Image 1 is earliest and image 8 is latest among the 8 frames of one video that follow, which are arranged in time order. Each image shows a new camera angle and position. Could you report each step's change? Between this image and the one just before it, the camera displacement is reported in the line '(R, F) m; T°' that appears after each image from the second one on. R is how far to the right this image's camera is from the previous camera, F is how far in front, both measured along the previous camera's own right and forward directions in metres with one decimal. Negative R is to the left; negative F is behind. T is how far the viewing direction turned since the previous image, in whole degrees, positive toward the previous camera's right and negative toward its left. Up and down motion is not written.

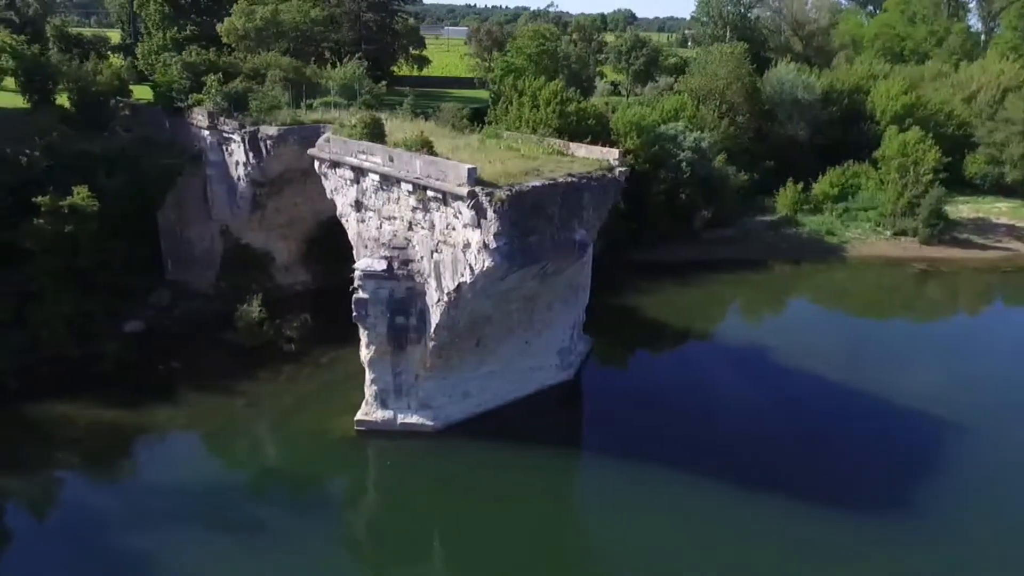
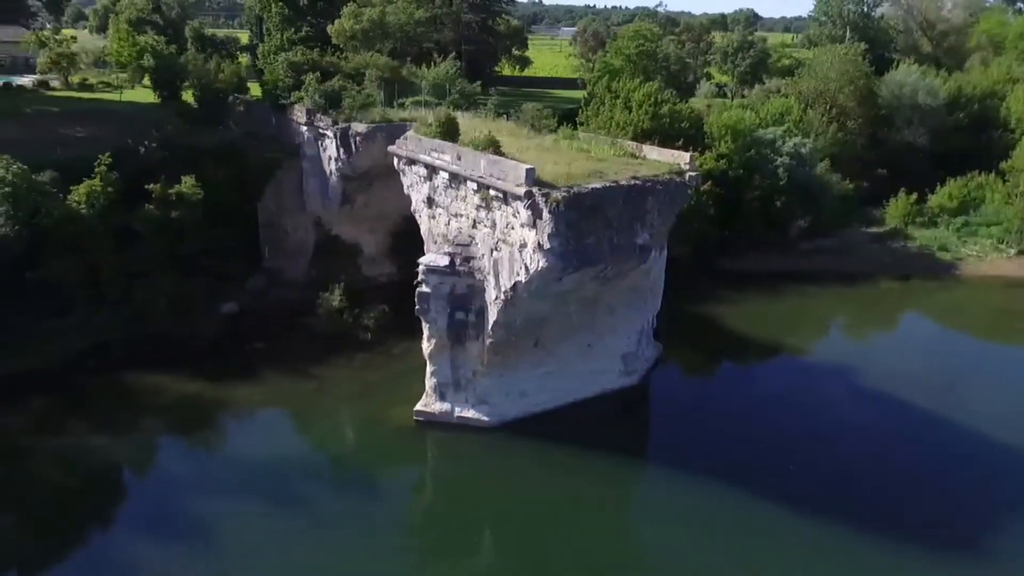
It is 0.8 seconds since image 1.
(+1.4, -0.1) m; -8°
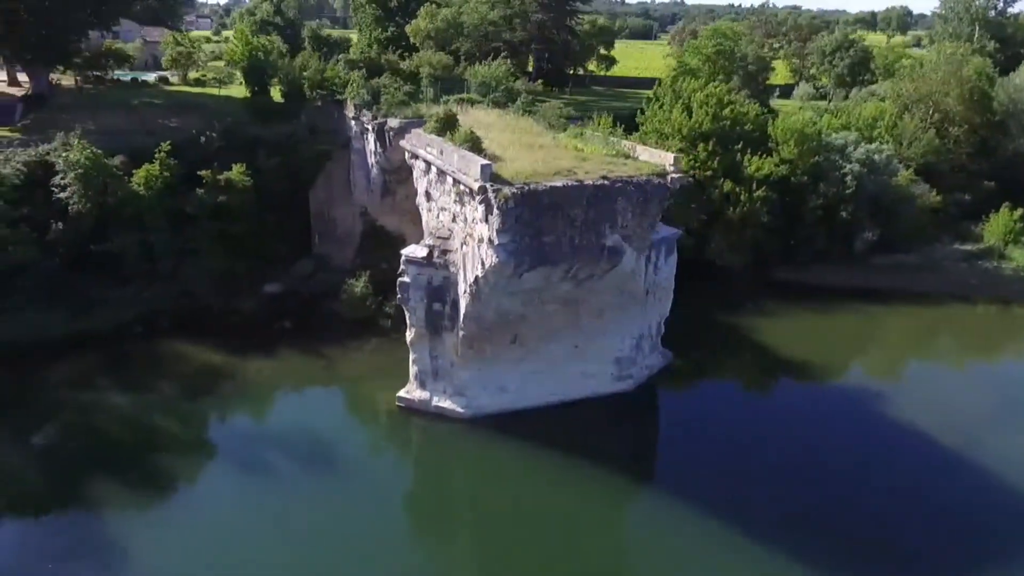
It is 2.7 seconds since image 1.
(+4.2, +0.2) m; -11°
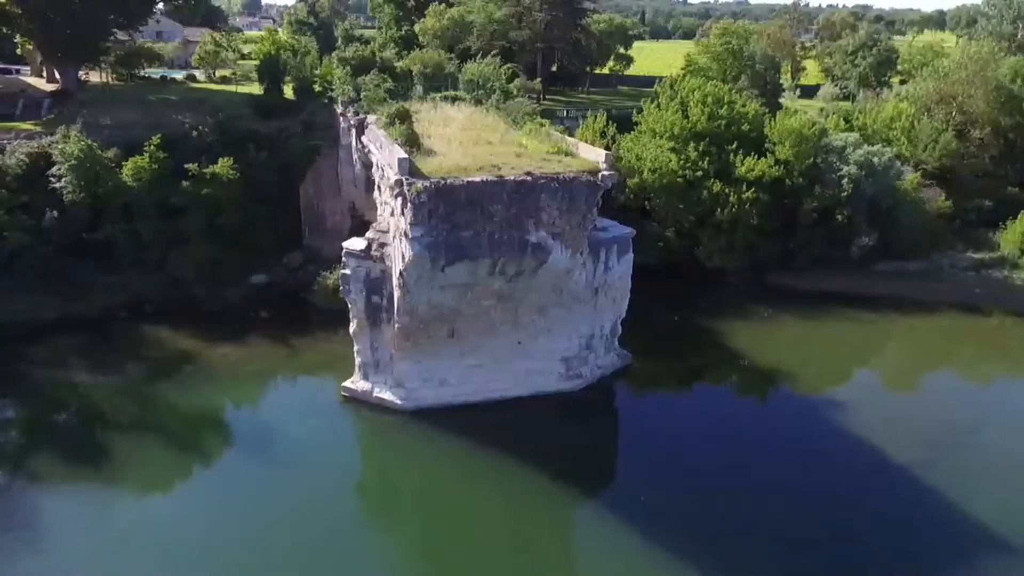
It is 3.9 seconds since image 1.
(+3.3, +0.1) m; -6°
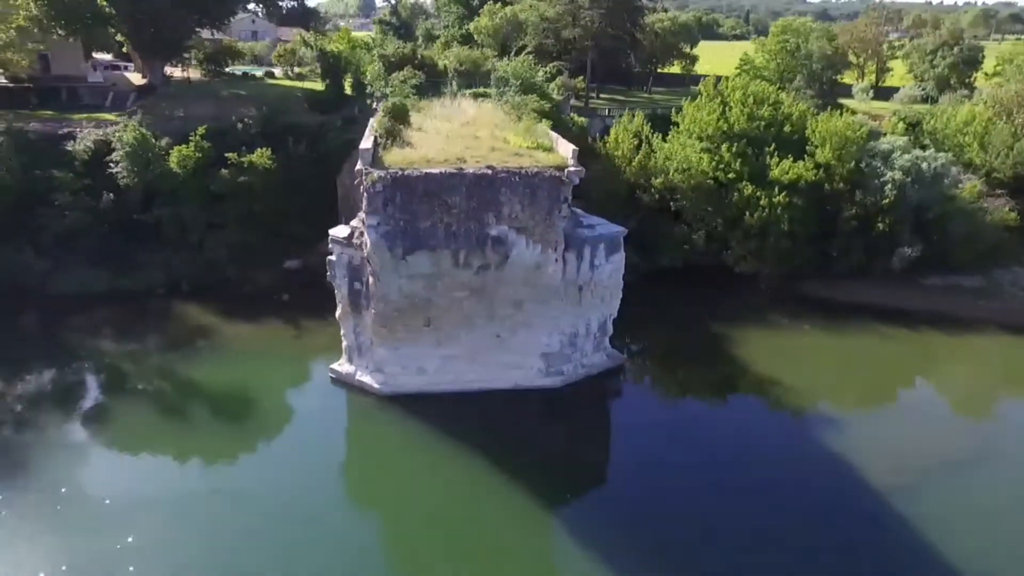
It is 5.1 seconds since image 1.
(+3.7, +0.1) m; -9°
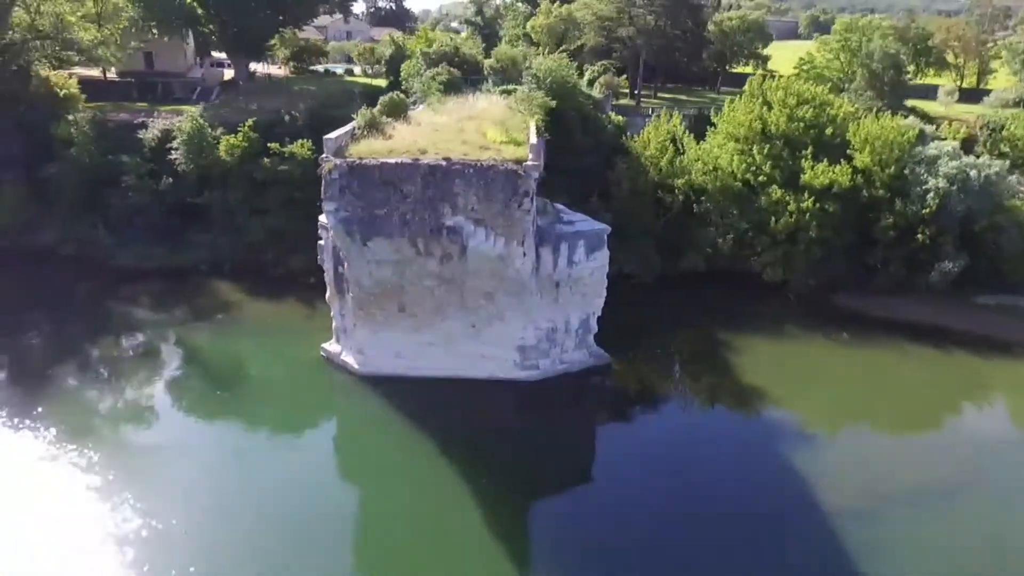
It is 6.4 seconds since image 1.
(+4.1, +0.2) m; -10°
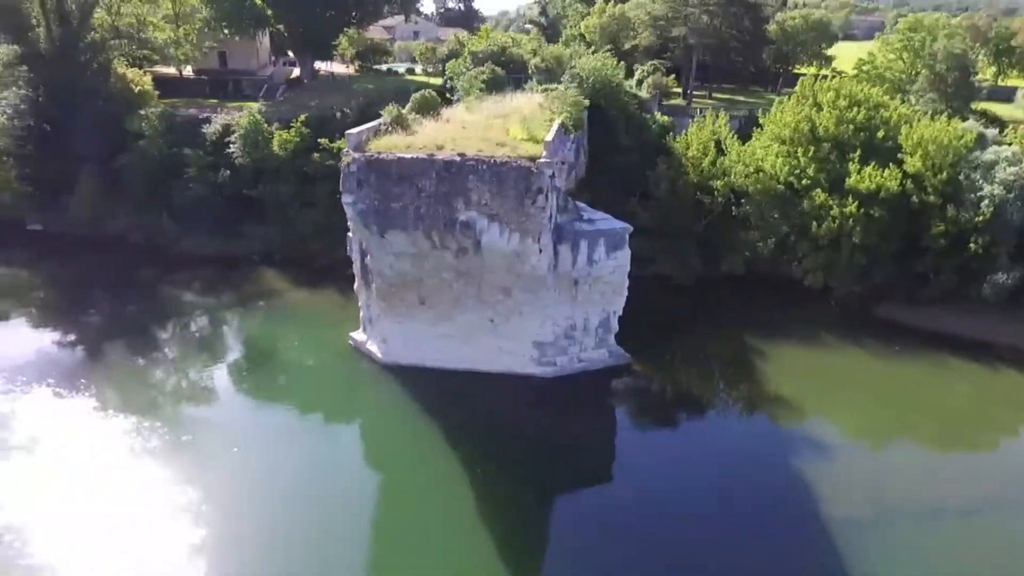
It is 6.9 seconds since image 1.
(+1.7, -0.1) m; -6°
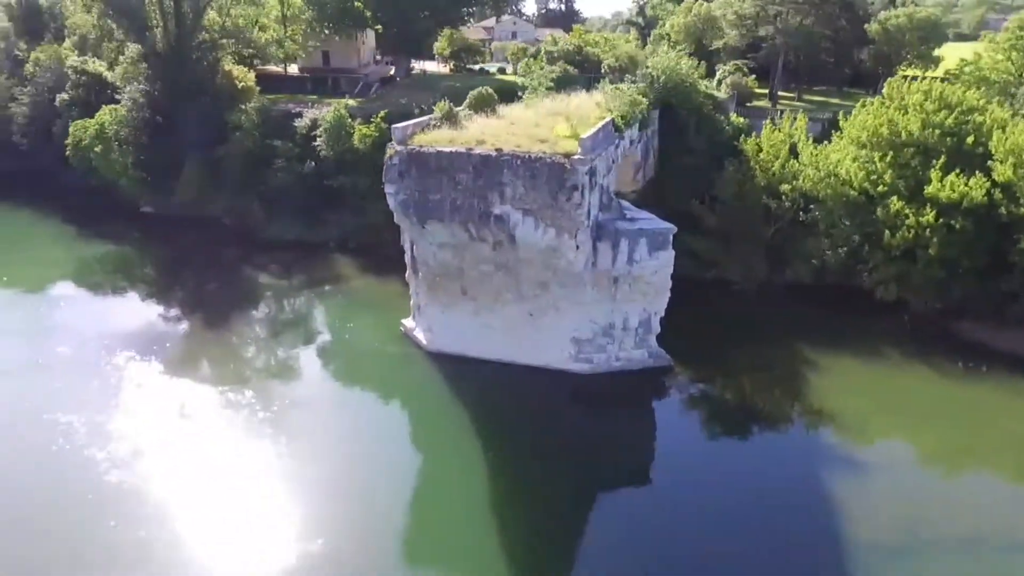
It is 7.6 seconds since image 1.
(+2.0, 0.0) m; -8°
